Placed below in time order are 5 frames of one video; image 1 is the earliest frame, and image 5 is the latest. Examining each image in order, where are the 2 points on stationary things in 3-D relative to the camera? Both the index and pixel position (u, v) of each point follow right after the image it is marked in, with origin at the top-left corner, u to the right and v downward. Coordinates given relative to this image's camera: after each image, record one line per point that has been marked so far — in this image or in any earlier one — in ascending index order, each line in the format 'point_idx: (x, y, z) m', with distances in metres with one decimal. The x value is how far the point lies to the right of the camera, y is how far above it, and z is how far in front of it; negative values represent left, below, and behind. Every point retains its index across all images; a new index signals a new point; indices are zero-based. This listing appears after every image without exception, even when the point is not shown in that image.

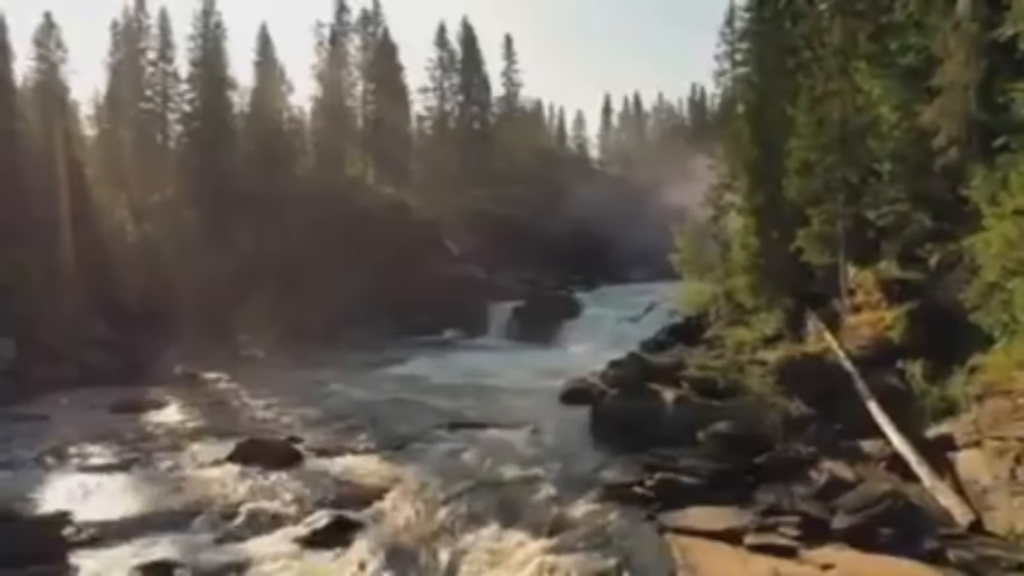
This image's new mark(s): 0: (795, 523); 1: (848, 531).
0: (+4.4, -3.6, +18.3) m
1: (+5.0, -3.6, +17.5) m
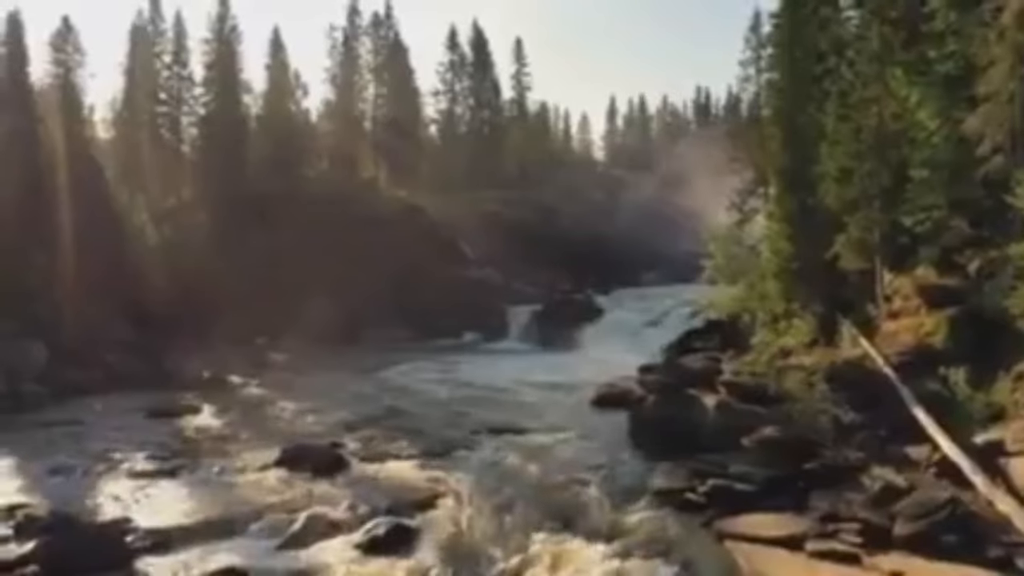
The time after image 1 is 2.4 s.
0: (+5.4, -3.8, +18.4) m
1: (+6.0, -3.7, +17.7) m
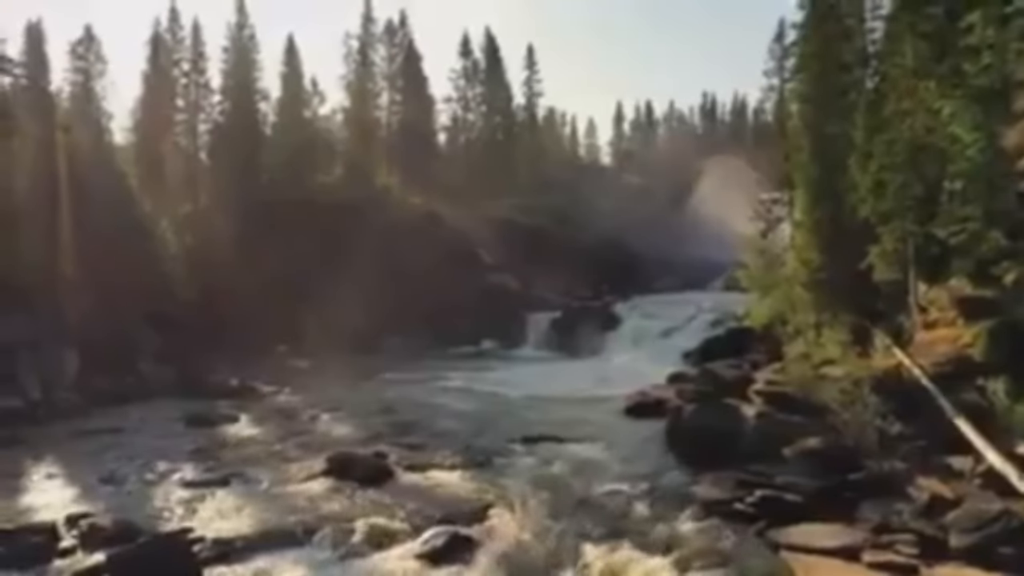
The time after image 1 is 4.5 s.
0: (+6.3, -4.0, +18.7) m
1: (+6.9, -4.0, +18.0) m
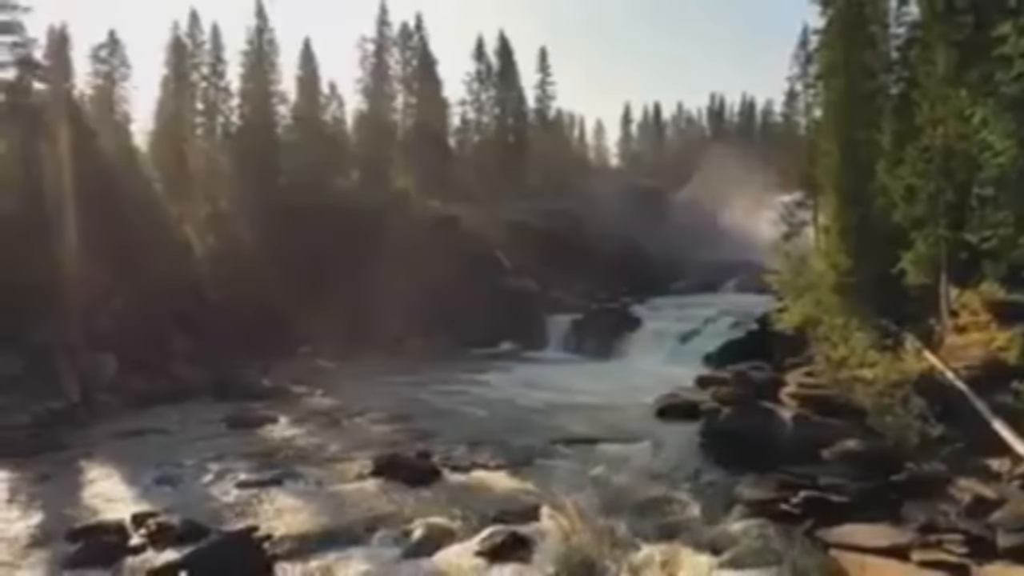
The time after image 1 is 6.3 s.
0: (+7.3, -4.1, +19.3) m
1: (+7.9, -4.1, +18.5) m
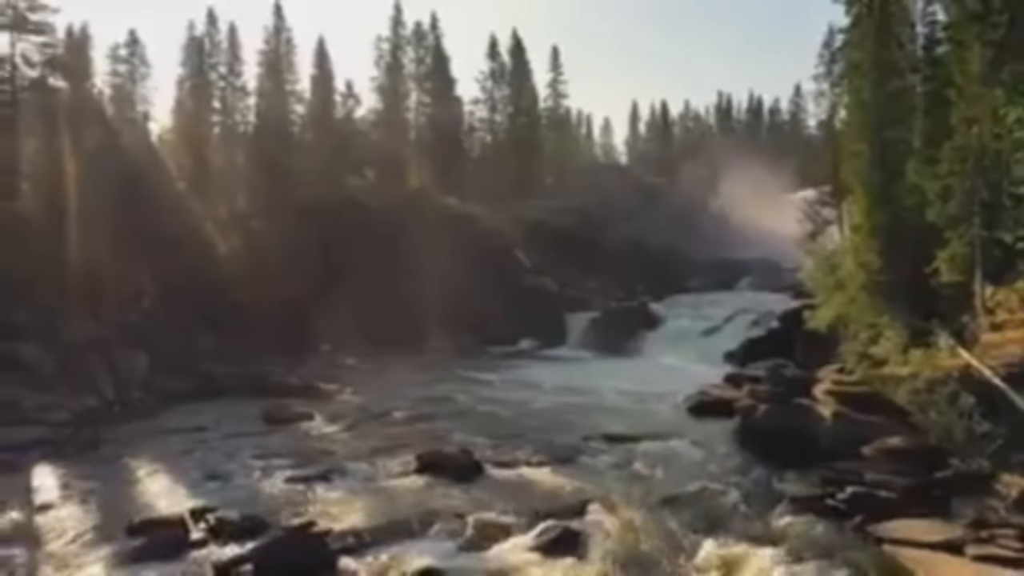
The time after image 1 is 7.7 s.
0: (+8.3, -4.1, +19.5) m
1: (+8.9, -4.1, +18.8) m
